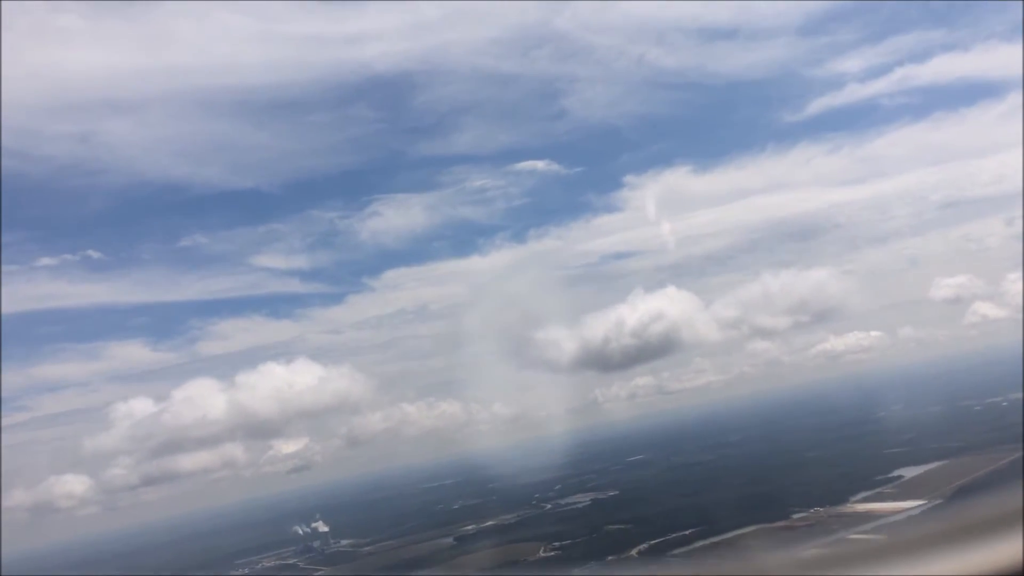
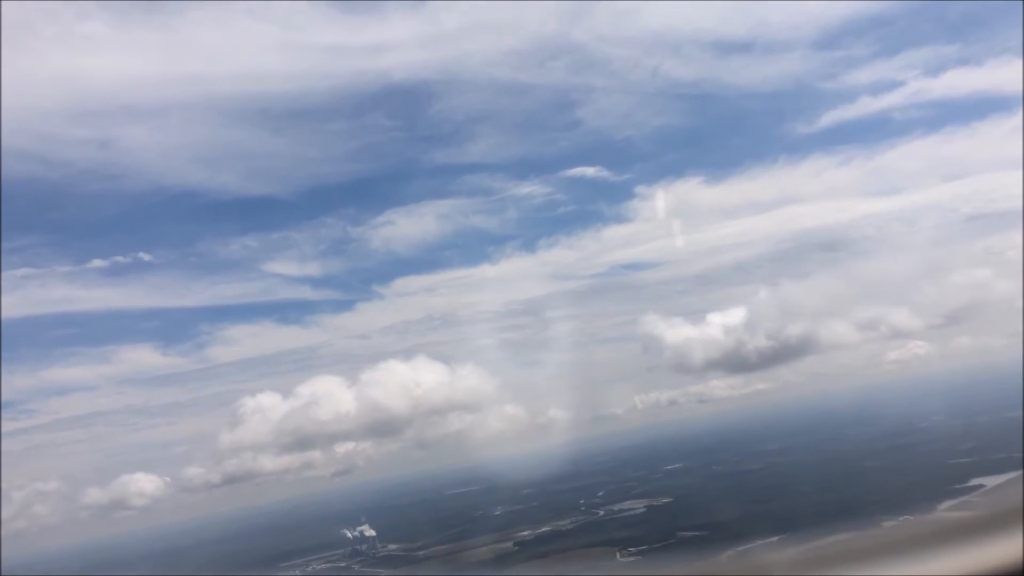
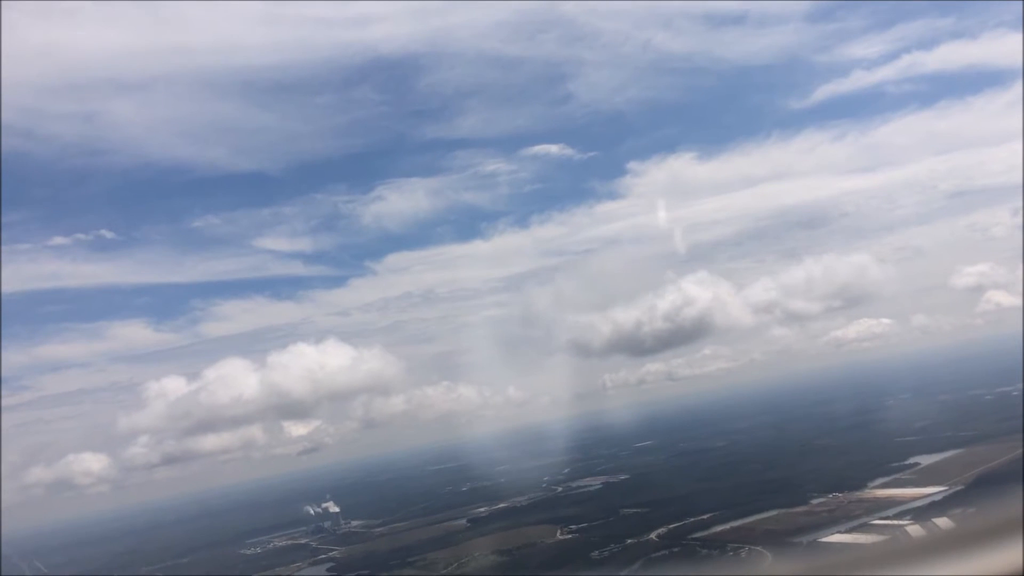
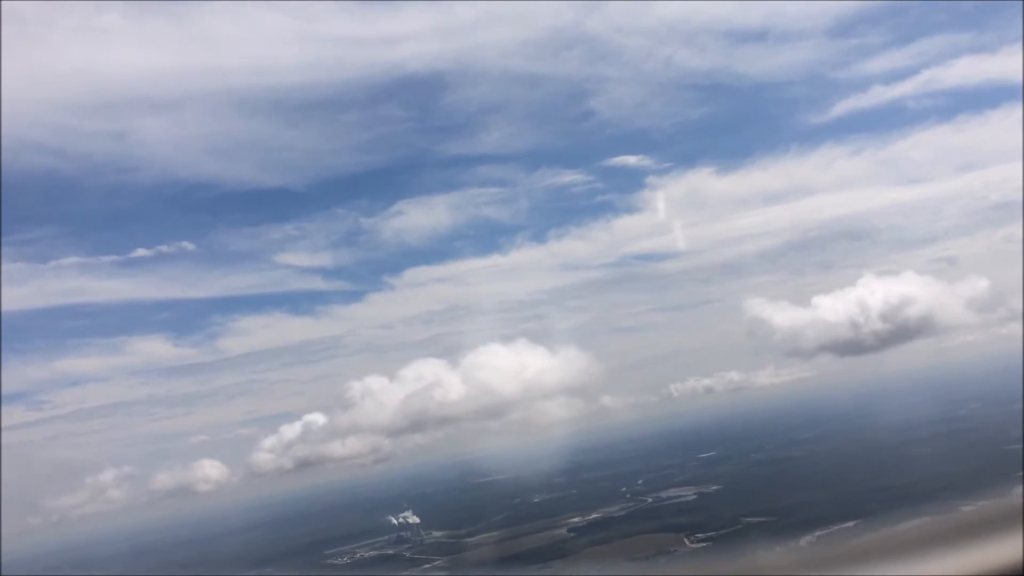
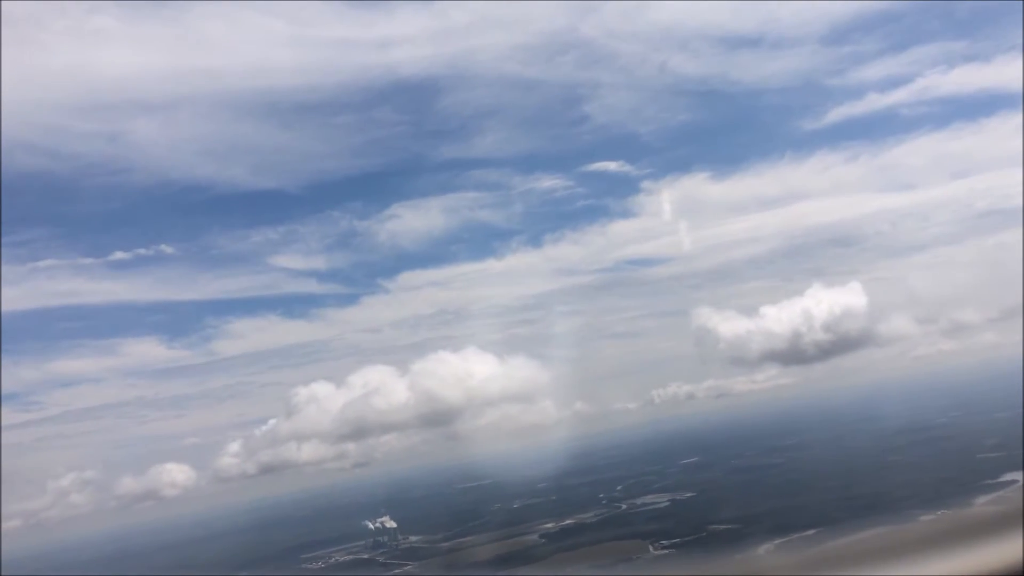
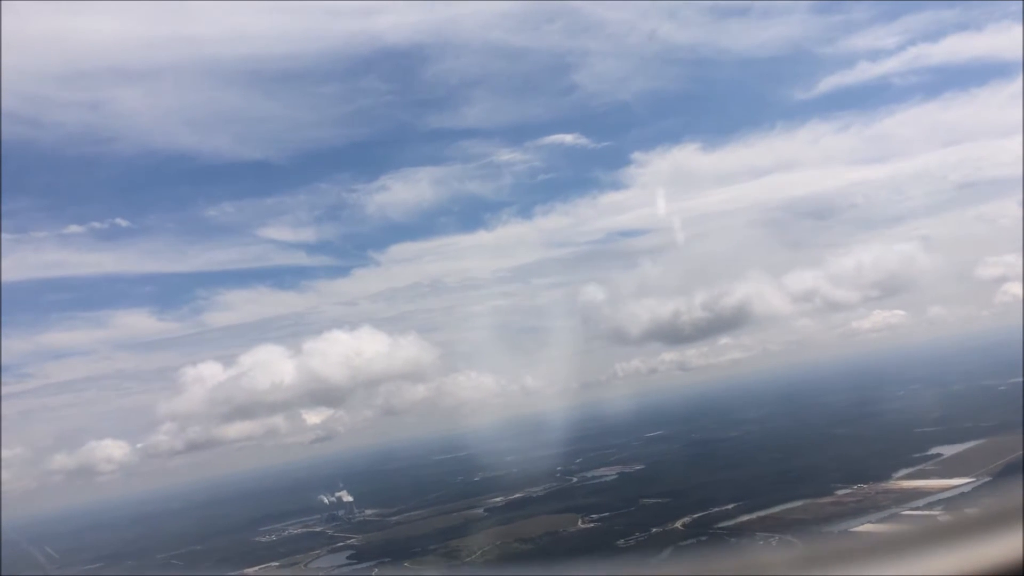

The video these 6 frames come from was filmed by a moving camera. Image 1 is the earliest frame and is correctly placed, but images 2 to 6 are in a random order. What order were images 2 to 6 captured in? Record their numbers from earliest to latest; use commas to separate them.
3, 6, 2, 5, 4
